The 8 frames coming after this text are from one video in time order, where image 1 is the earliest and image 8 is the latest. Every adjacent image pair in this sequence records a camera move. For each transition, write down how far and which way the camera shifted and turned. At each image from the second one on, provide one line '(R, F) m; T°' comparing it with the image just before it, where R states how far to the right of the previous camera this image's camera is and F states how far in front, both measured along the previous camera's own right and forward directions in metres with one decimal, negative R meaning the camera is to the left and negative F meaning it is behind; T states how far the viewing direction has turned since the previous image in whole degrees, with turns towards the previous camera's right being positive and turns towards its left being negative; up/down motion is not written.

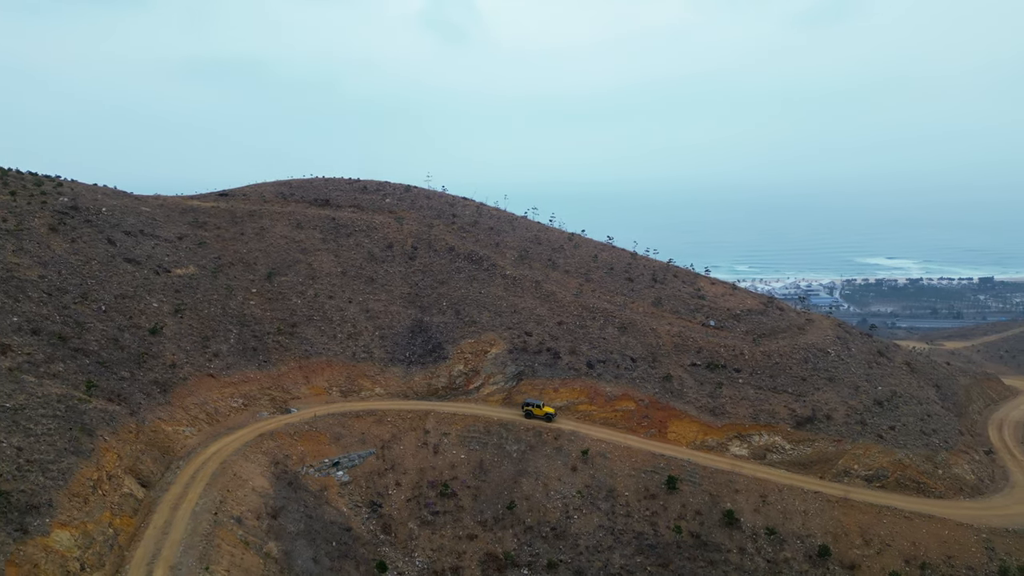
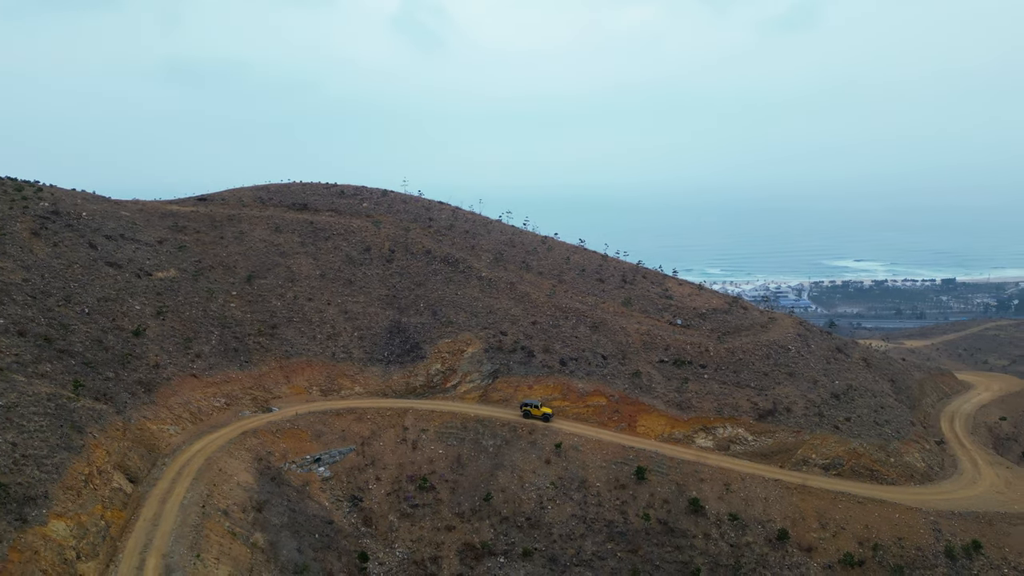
(0.0, -1.1) m; +2°
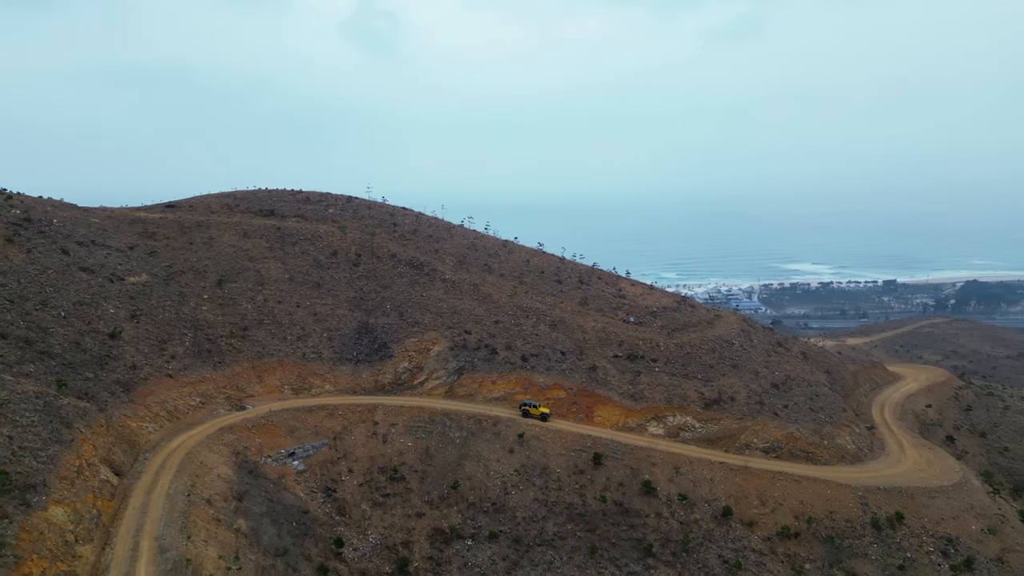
(-0.3, -1.8) m; +3°
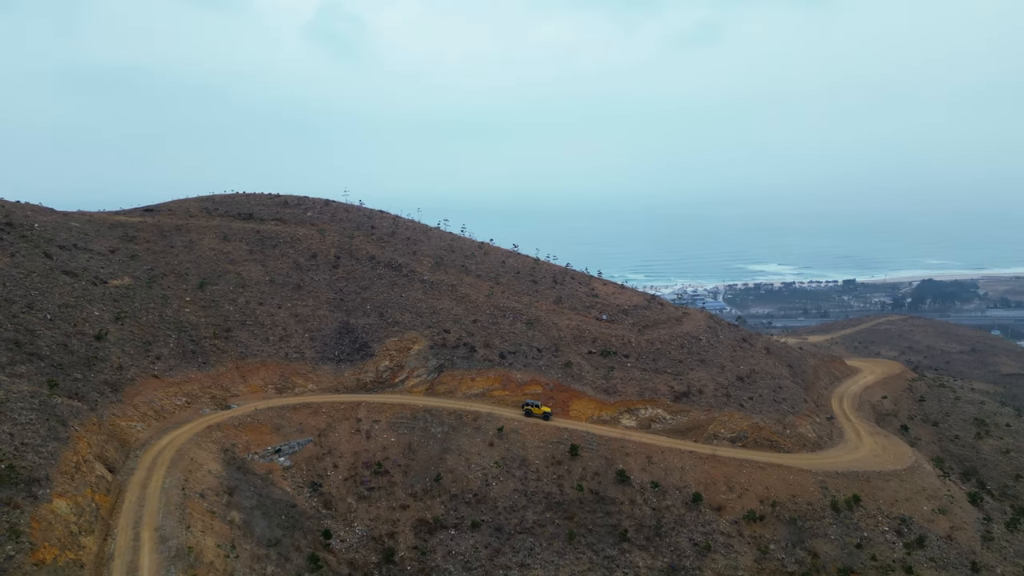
(-0.4, -1.2) m; +3°
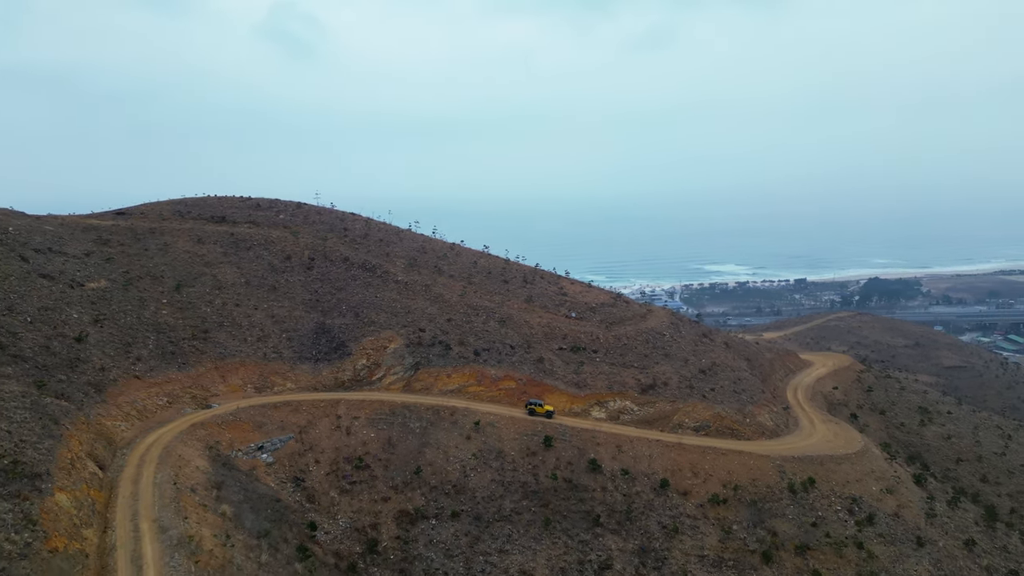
(-0.7, -1.3) m; +3°
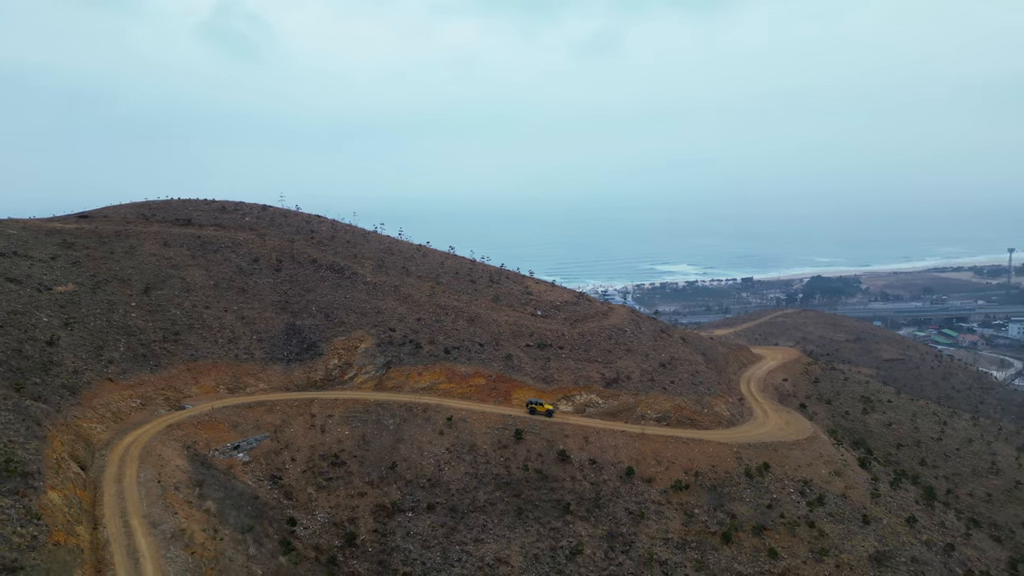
(-0.8, -1.1) m; +4°
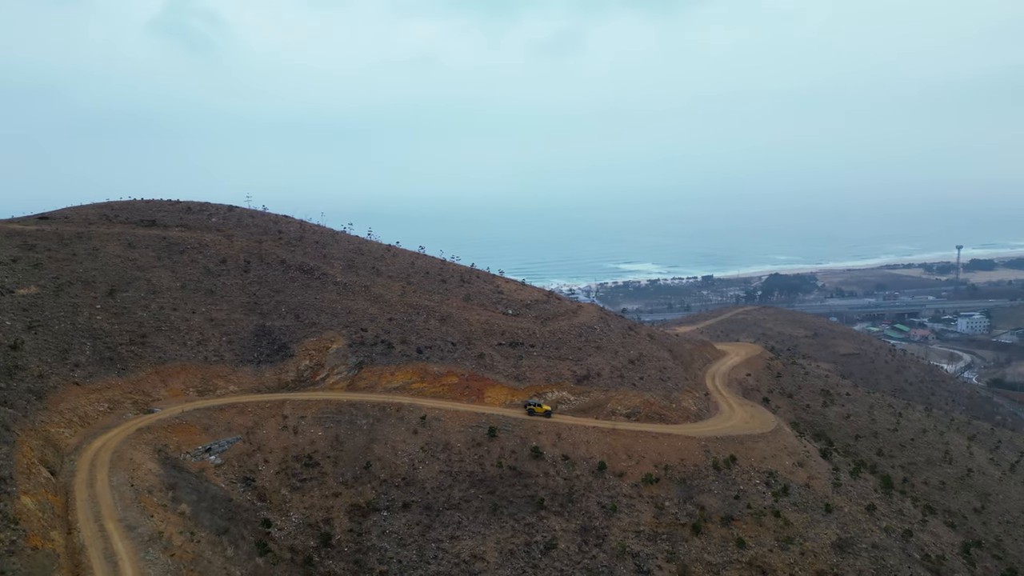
(-0.4, -0.3) m; +3°
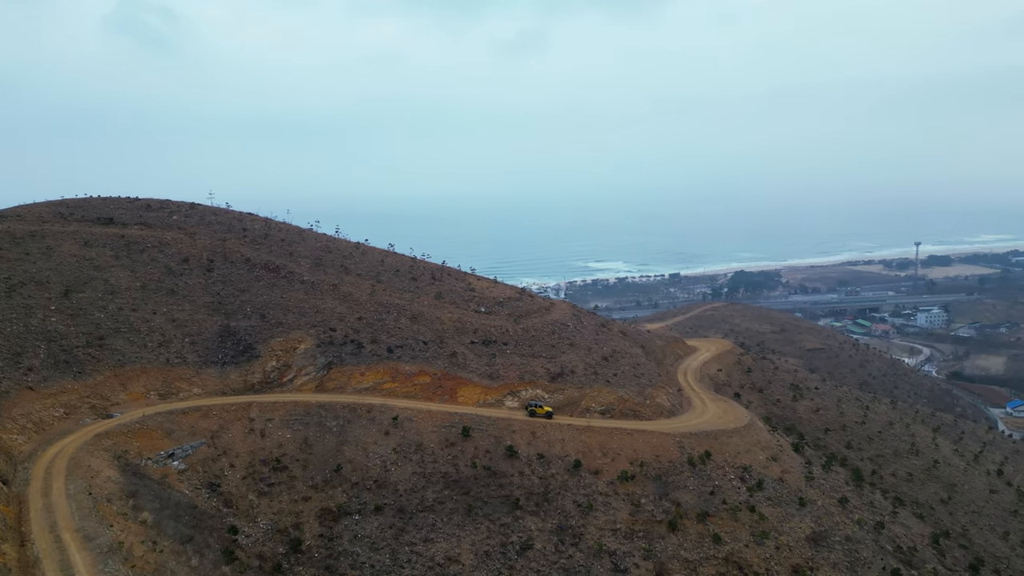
(-0.2, +0.5) m; +3°
